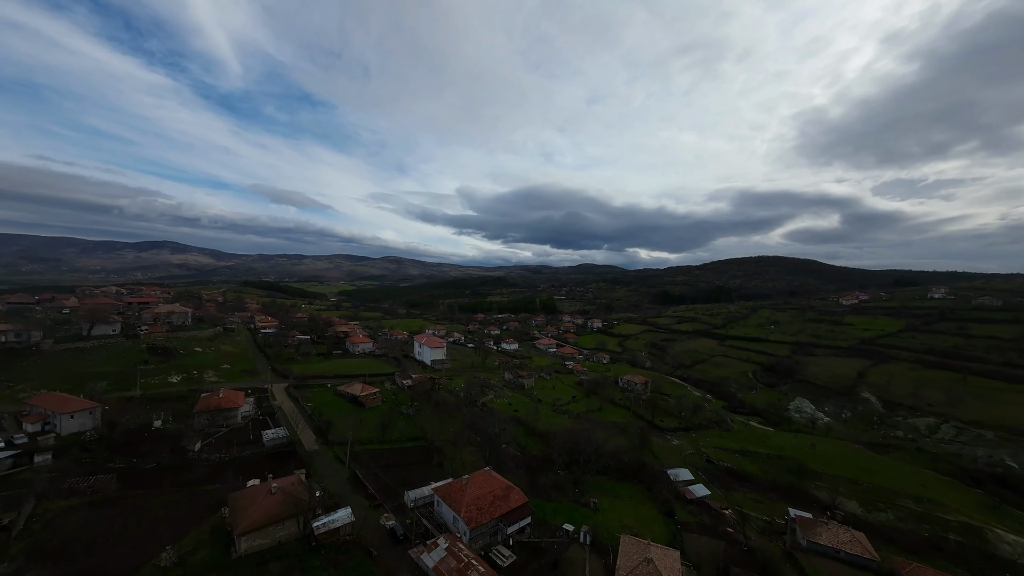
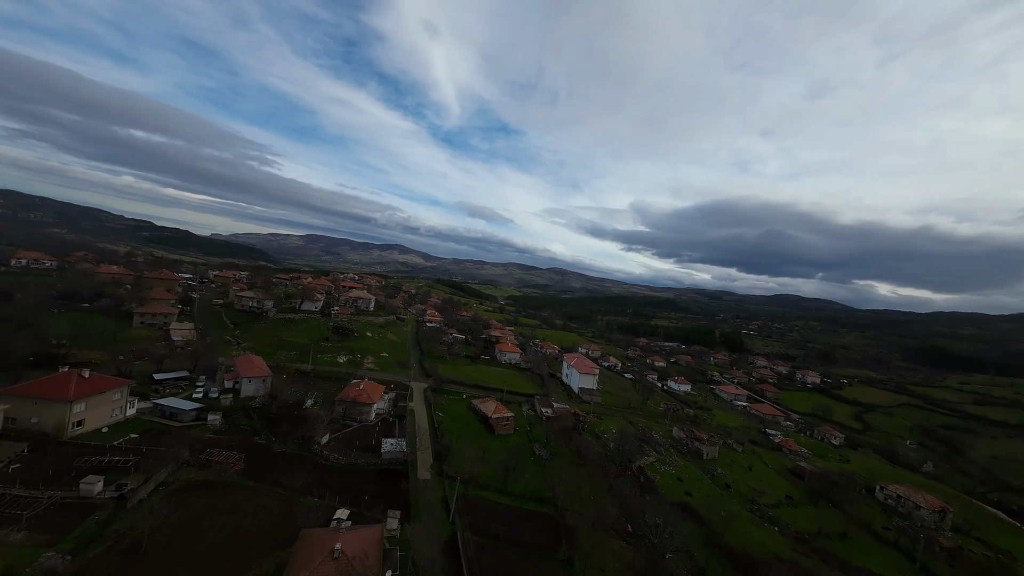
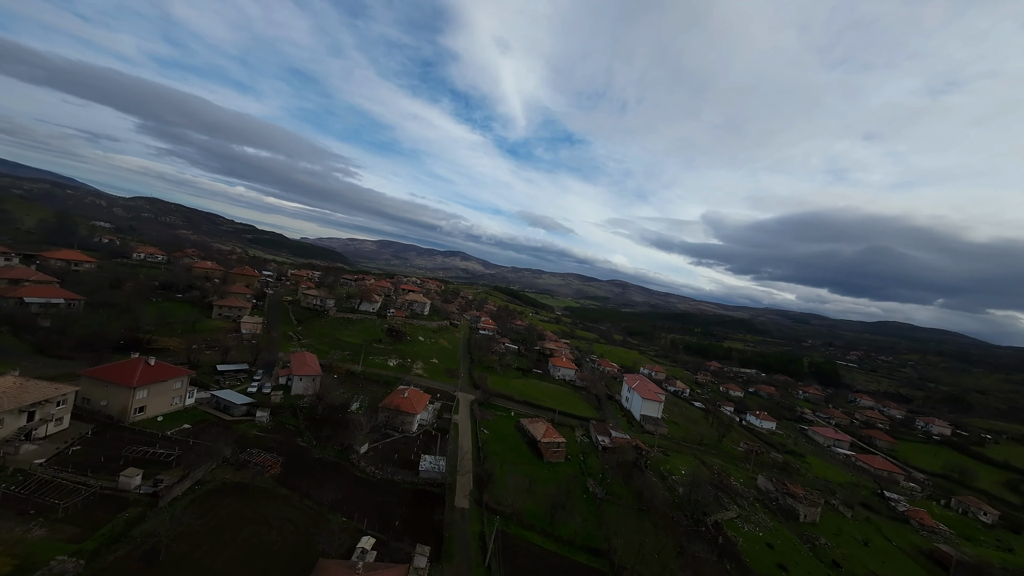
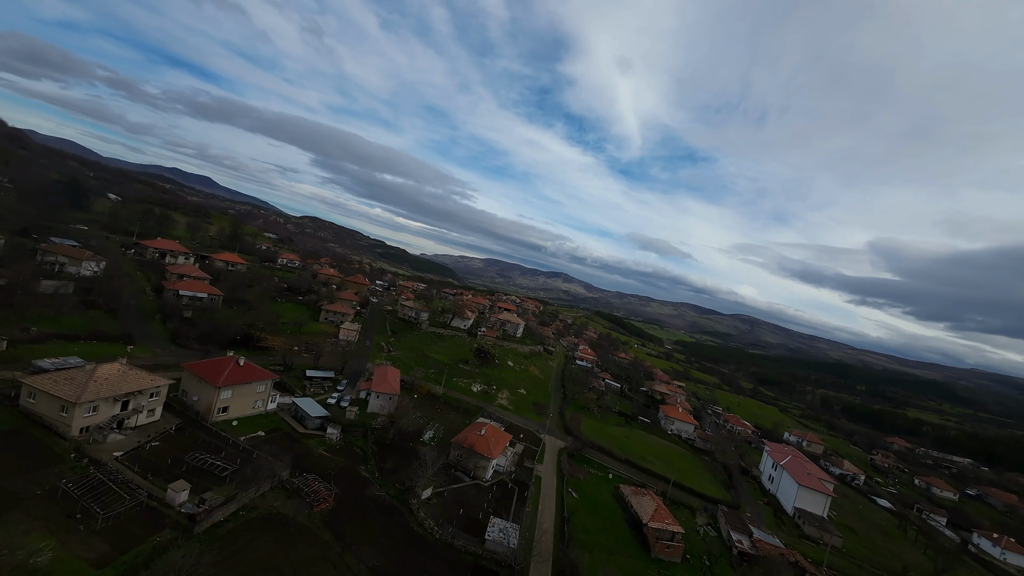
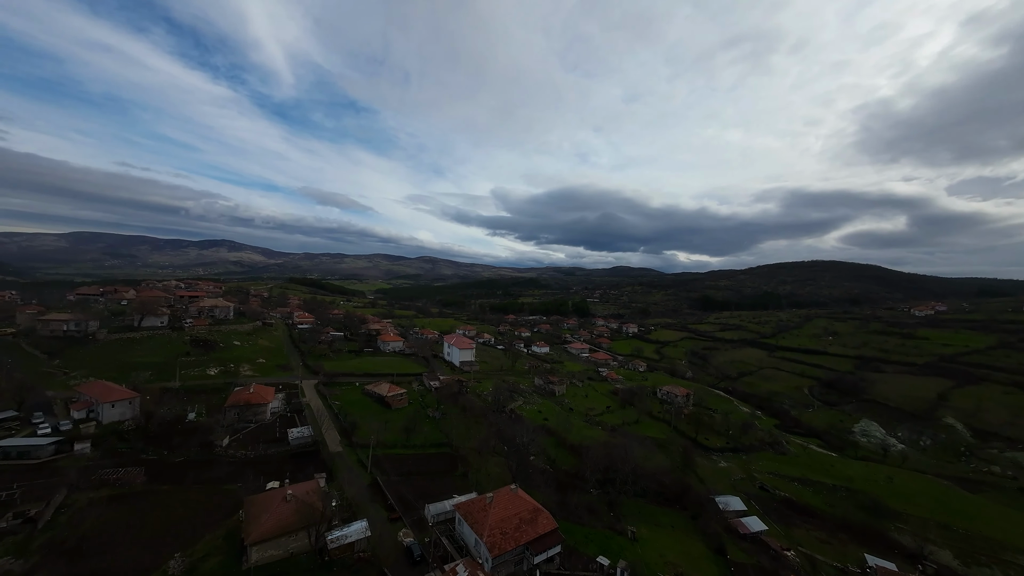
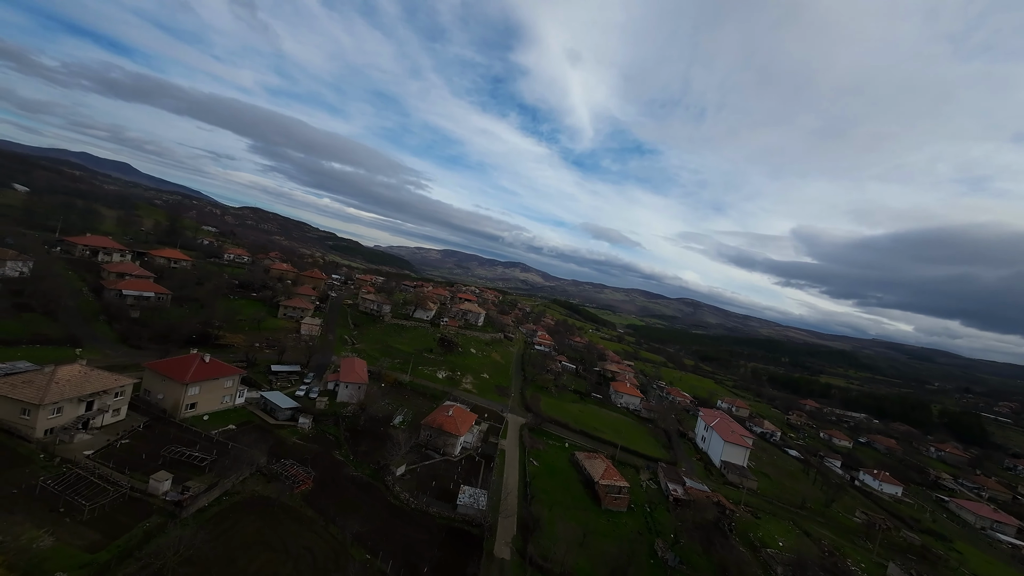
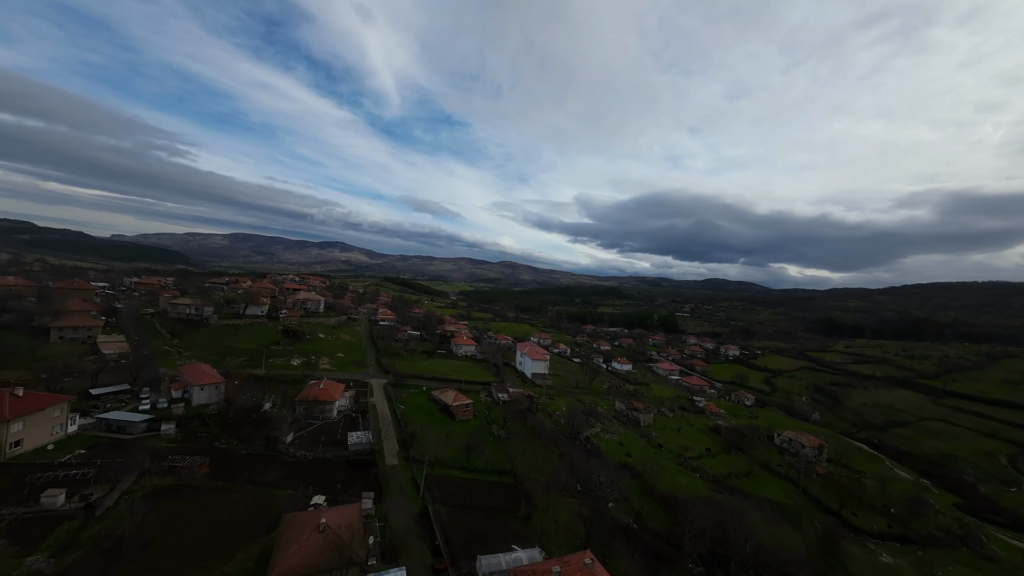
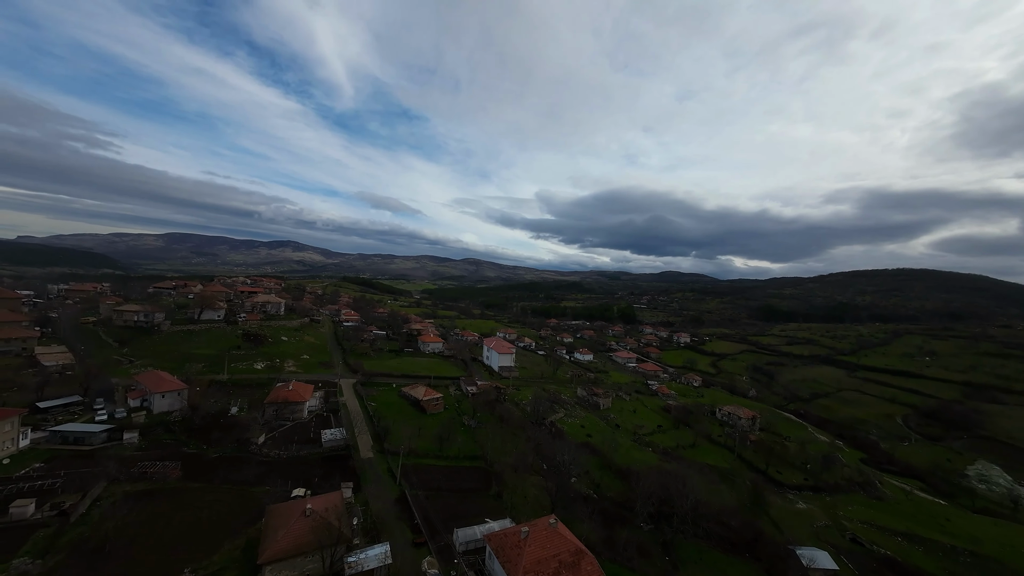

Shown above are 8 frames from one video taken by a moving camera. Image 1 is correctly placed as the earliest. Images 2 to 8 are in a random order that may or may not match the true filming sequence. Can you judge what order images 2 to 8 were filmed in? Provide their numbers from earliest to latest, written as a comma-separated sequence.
5, 8, 7, 2, 3, 6, 4
